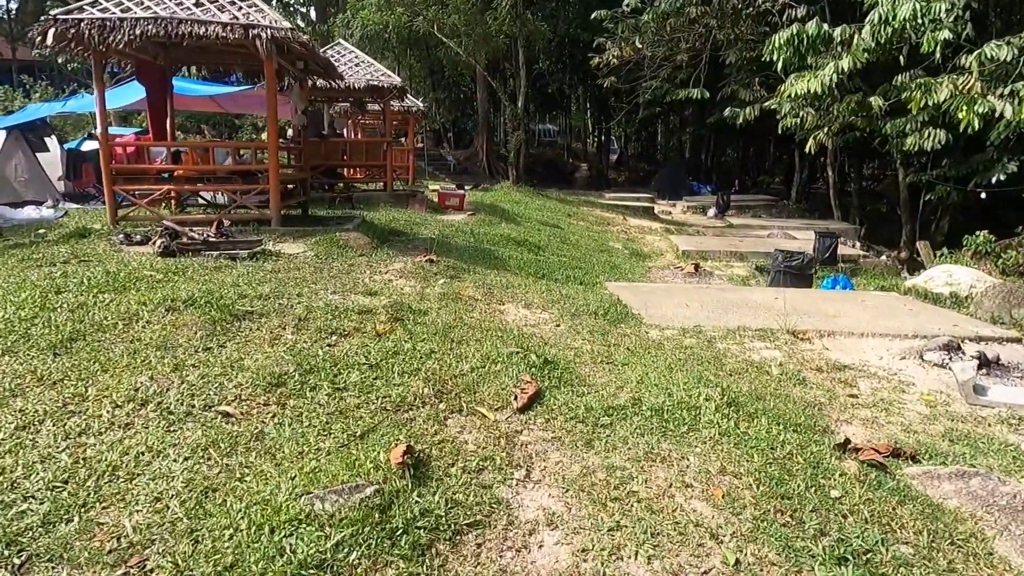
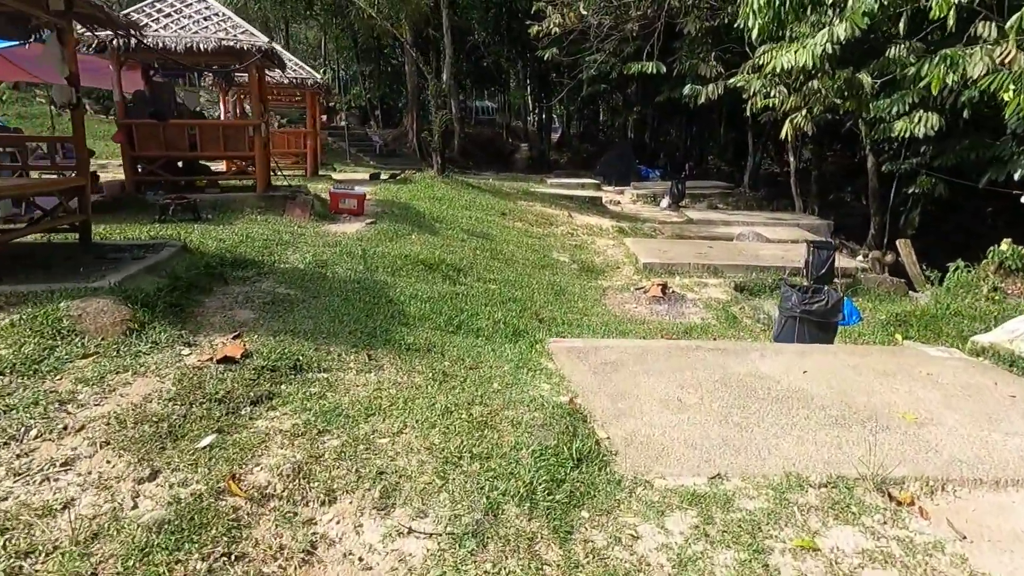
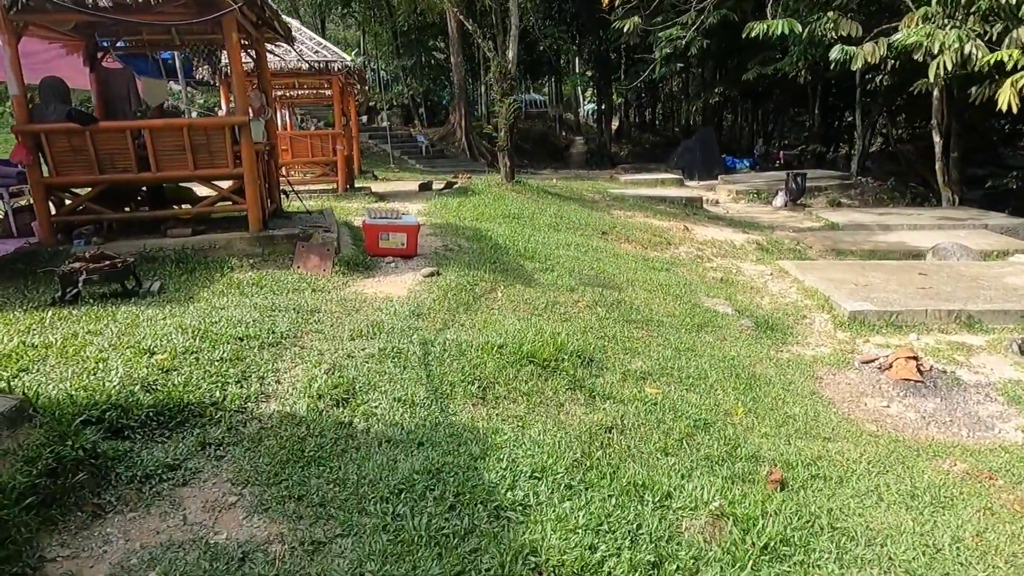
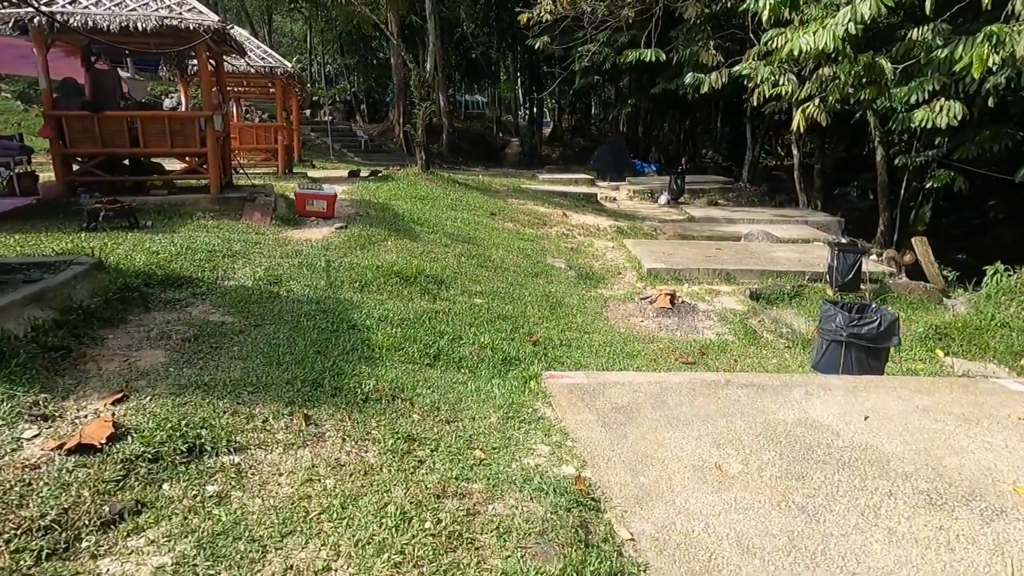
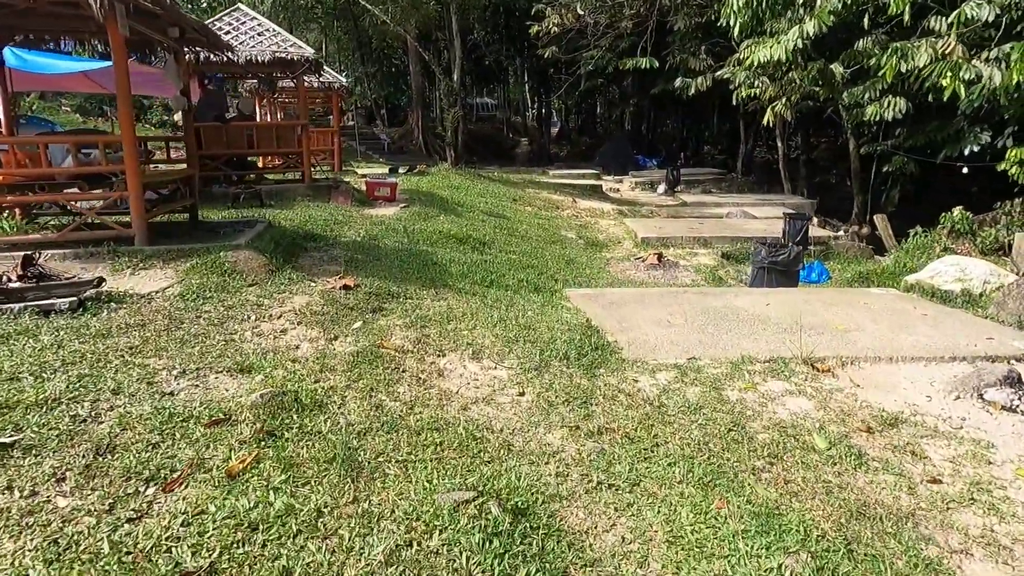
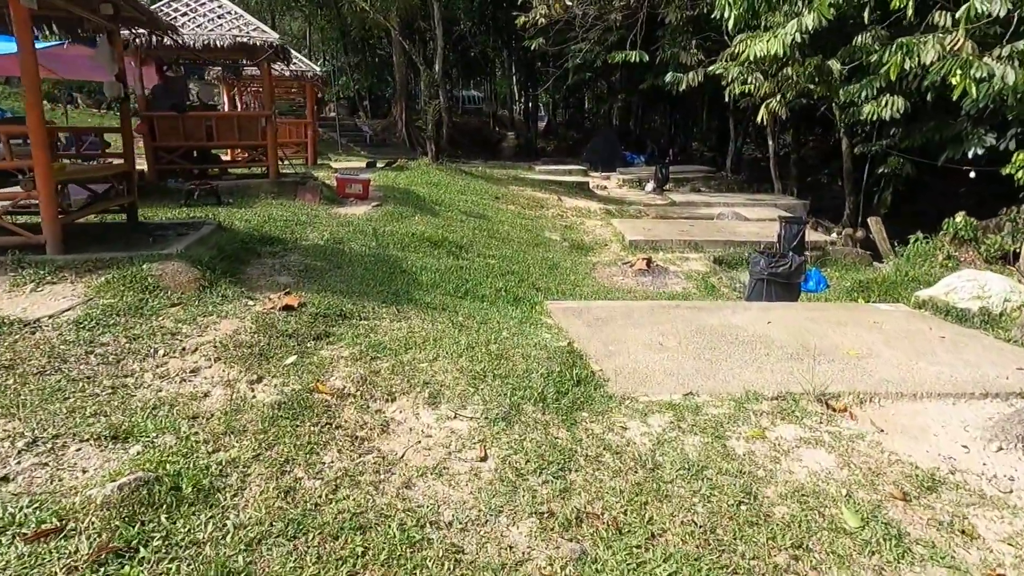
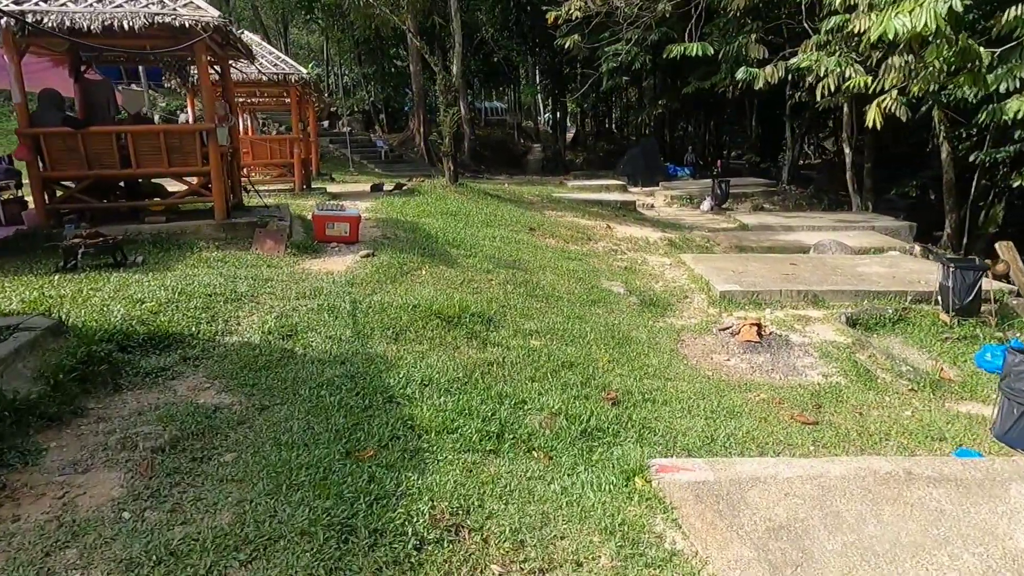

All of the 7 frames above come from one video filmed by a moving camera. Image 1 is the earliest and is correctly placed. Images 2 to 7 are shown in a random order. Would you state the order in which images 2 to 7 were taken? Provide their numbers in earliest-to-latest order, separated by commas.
5, 6, 2, 4, 7, 3
